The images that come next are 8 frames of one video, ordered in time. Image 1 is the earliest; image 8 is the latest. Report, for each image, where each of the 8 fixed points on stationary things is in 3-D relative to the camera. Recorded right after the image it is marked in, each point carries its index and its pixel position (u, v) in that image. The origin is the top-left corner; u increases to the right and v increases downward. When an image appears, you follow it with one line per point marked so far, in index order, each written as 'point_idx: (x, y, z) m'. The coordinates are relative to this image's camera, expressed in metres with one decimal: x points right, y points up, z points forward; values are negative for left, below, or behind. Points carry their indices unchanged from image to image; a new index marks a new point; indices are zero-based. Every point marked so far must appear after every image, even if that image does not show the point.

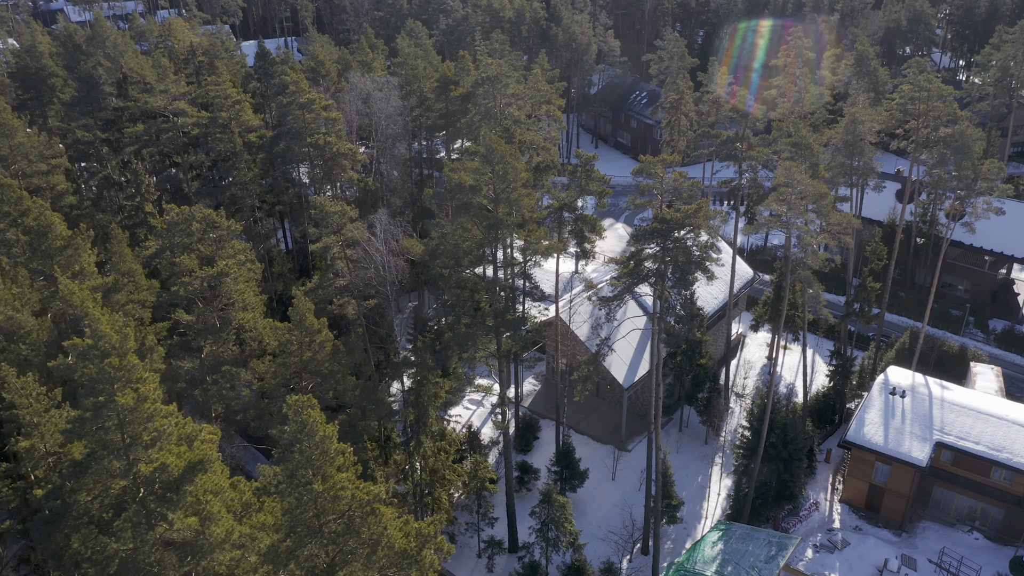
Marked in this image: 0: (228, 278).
0: (-6.4, +0.2, +17.7) m
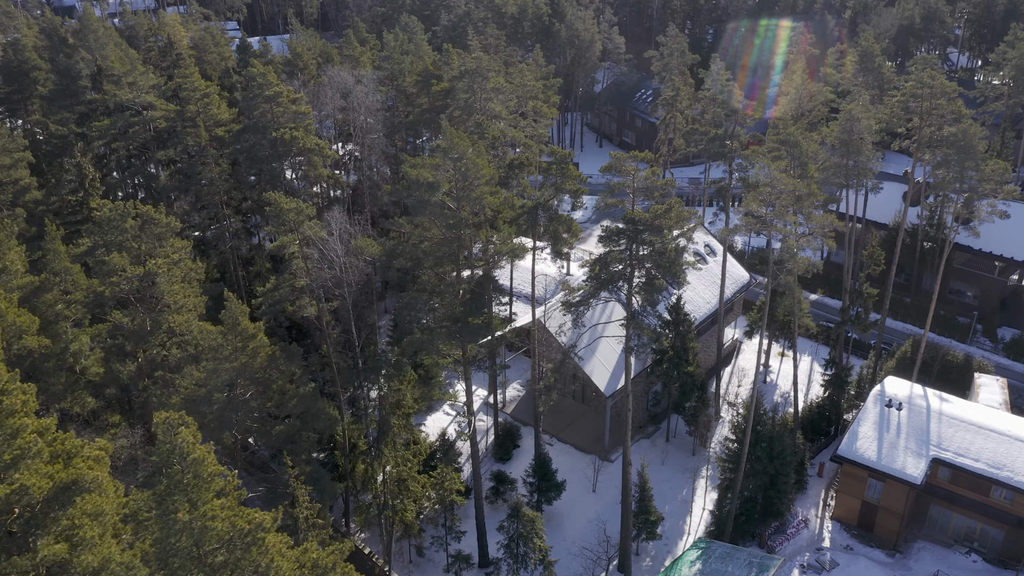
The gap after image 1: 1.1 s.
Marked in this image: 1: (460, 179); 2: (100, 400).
0: (-7.4, +0.2, +16.7) m
1: (-1.3, +2.6, +19.7) m
2: (-9.1, -2.5, +17.6) m
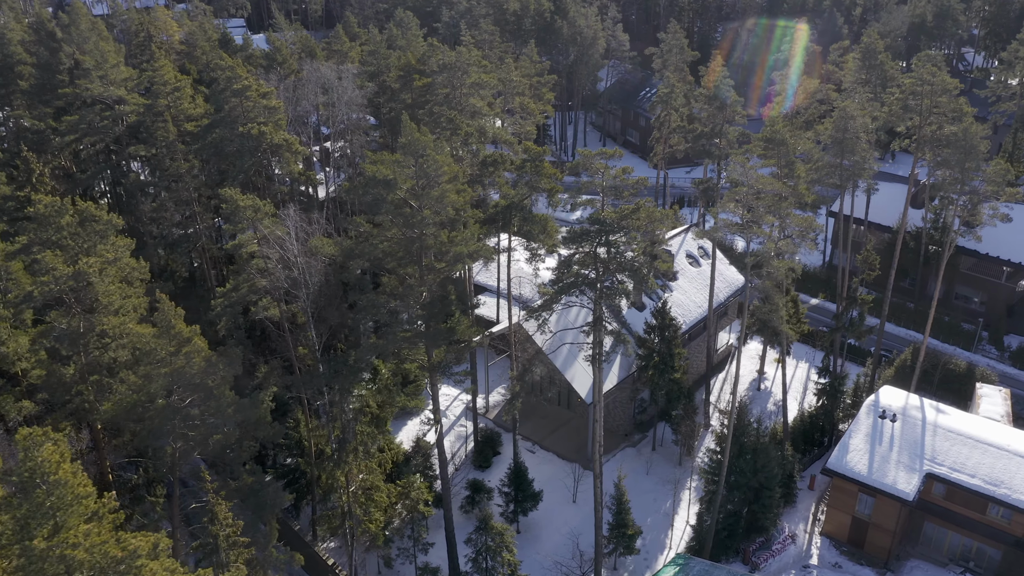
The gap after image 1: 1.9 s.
0: (-8.3, +0.2, +15.9) m
1: (-2.2, +2.6, +18.8) m
2: (-10.0, -2.4, +16.8) m
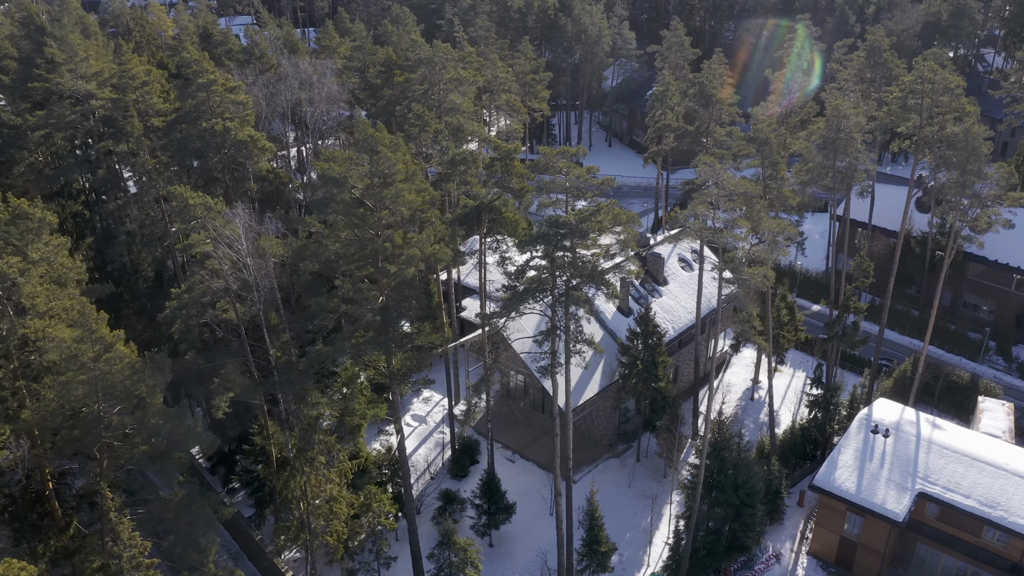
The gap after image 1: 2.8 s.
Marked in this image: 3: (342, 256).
0: (-9.3, +0.2, +15.1) m
1: (-3.1, +2.5, +17.9) m
2: (-11.0, -2.4, +16.1) m
3: (-3.9, +0.7, +18.2) m
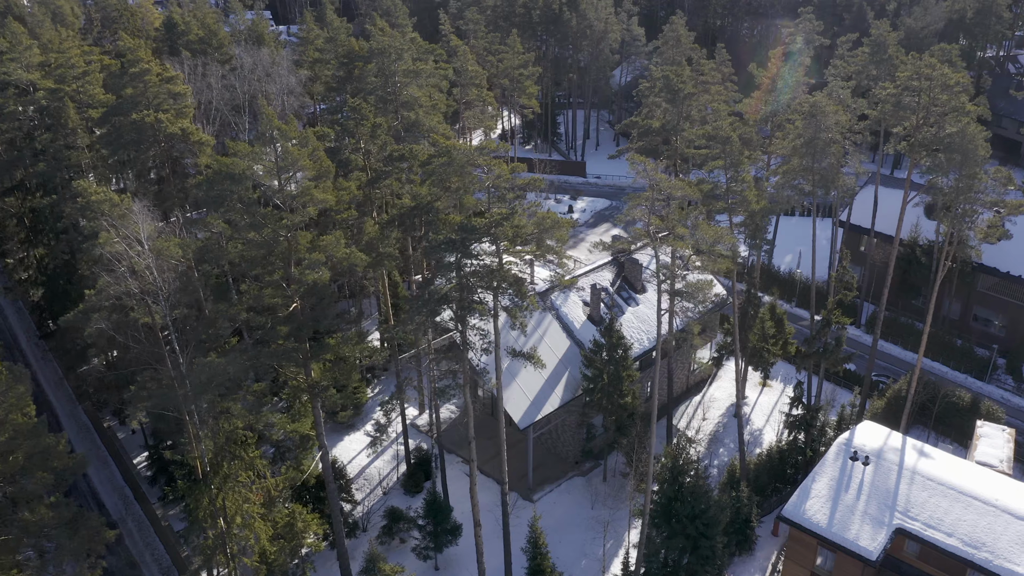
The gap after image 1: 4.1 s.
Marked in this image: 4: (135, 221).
0: (-11.1, +0.2, +13.8) m
1: (-4.7, +2.4, +16.3) m
2: (-12.8, -2.4, +14.8) m
3: (-5.5, +0.6, +16.7) m
4: (-8.5, +1.6, +18.2) m
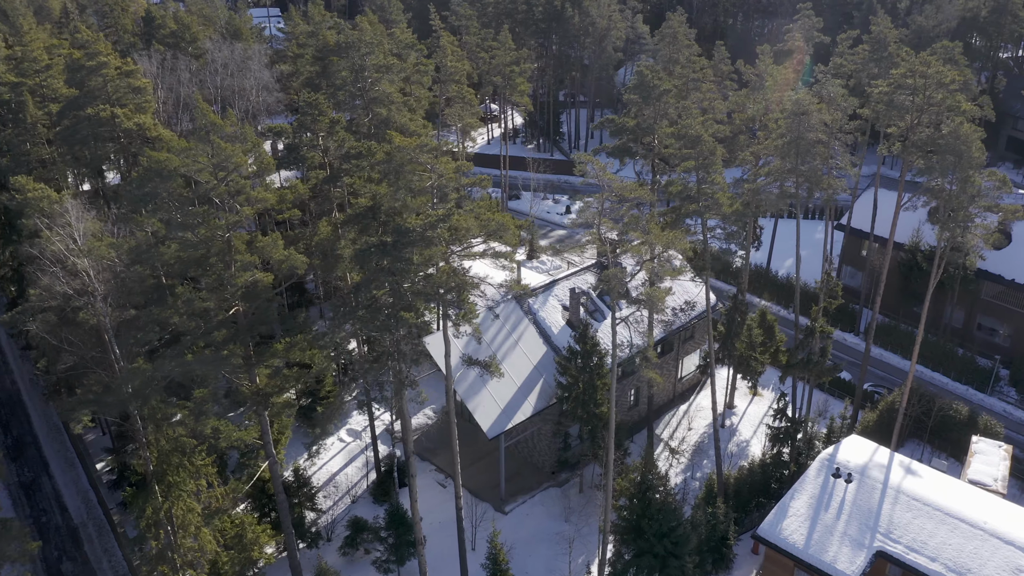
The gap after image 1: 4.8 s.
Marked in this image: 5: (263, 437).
0: (-12.2, +0.2, +13.1) m
1: (-5.8, +2.3, +15.5) m
2: (-13.9, -2.4, +14.2) m
3: (-6.6, +0.5, +15.9) m
4: (-9.5, +1.5, +17.5) m
5: (-5.8, -3.5, +18.7) m
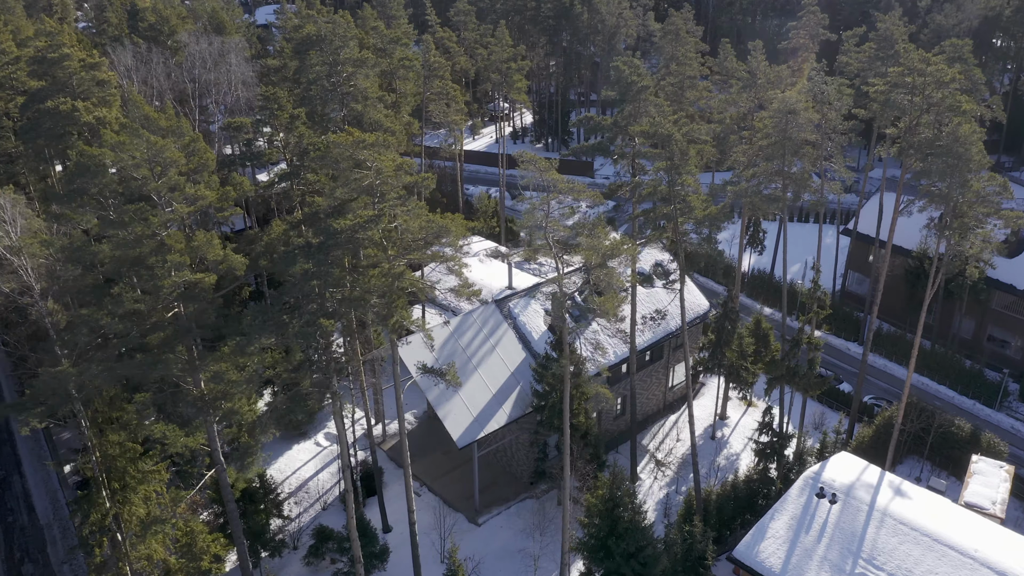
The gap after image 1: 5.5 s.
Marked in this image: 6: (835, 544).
0: (-13.2, +0.2, +12.6) m
1: (-6.7, +2.3, +14.8) m
2: (-15.0, -2.3, +13.7) m
3: (-7.5, +0.5, +15.2) m
4: (-10.4, +1.6, +16.8) m
5: (-6.8, -3.5, +18.0) m
6: (+7.7, -6.1, +19.1) m
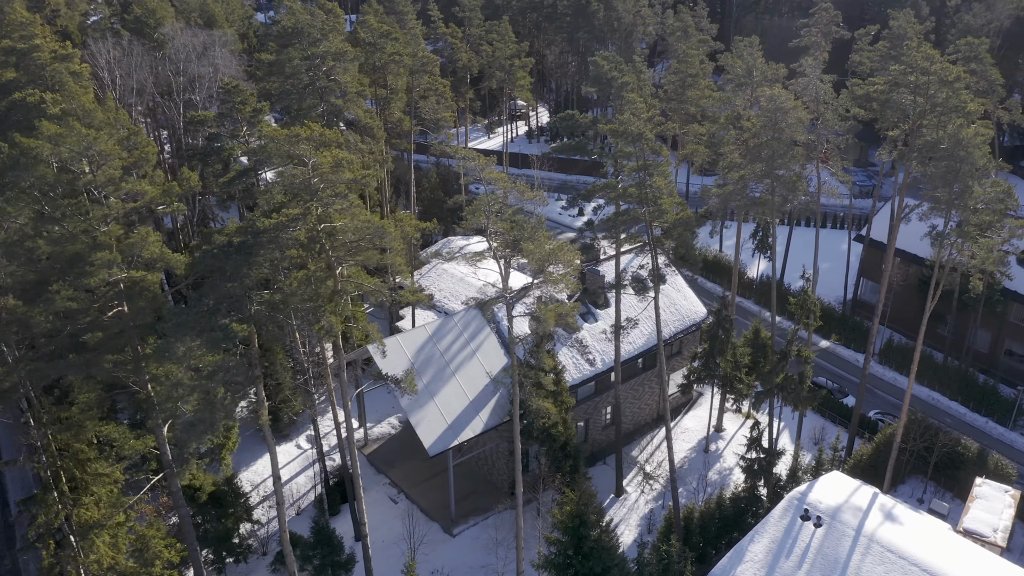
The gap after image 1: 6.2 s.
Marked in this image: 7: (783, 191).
0: (-14.2, +0.4, +12.3) m
1: (-7.6, +2.3, +14.2) m
2: (-15.9, -2.1, +13.5) m
3: (-8.4, +0.6, +14.7) m
4: (-11.2, +1.7, +16.4) m
5: (-7.6, -3.4, +17.4) m
6: (+6.9, -6.3, +18.0) m
7: (+6.8, +2.4, +19.9) m
